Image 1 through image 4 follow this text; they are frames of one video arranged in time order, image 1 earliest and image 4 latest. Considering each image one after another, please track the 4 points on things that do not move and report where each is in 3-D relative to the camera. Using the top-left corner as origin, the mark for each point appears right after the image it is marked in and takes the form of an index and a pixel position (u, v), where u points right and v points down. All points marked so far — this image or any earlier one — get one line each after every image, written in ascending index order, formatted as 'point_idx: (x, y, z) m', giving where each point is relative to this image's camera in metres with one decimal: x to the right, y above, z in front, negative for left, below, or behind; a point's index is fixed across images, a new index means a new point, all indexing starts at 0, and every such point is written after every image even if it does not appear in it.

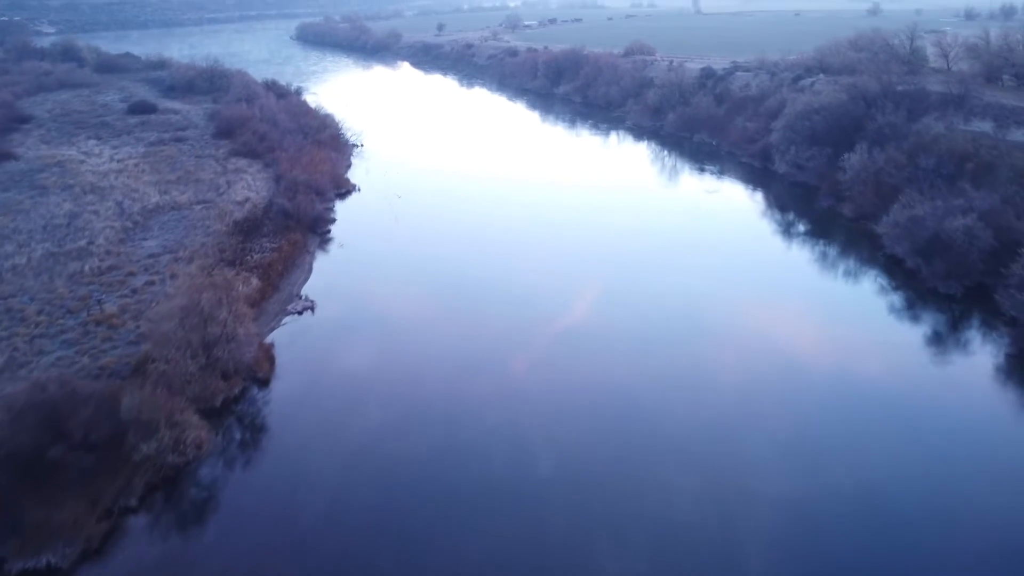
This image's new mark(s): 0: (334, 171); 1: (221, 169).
0: (-3.7, +2.5, +16.5) m
1: (-5.7, +2.3, +15.5) m
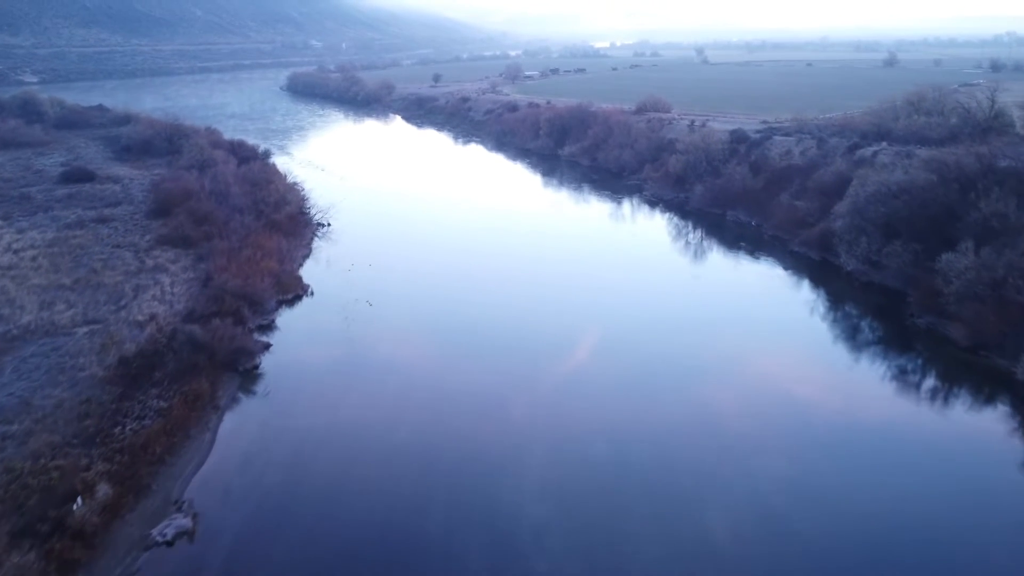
0: (-3.8, +0.4, +13.1) m
1: (-5.8, +0.3, +12.2) m
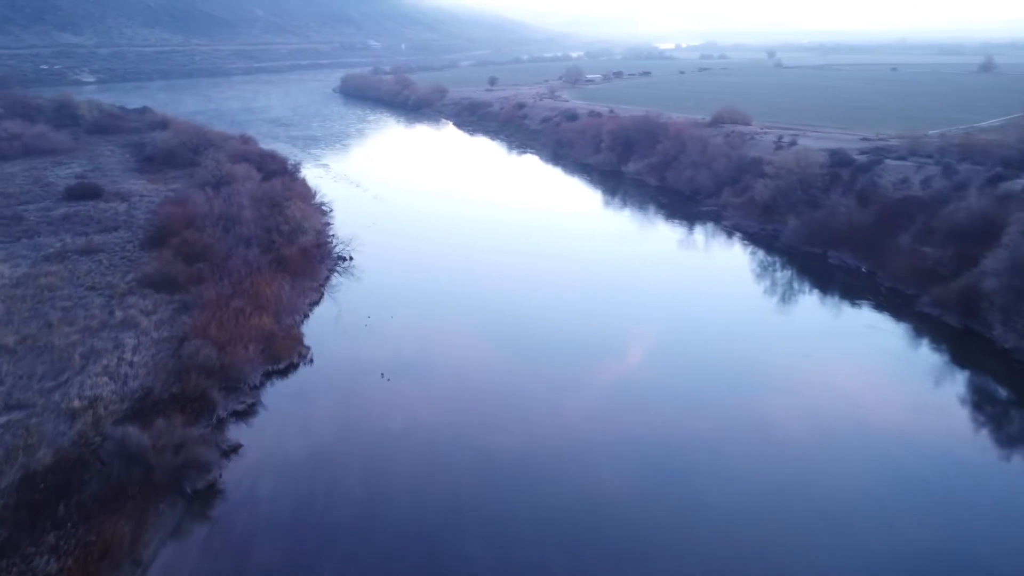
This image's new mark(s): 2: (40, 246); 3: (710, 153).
0: (-3.1, -0.4, +10.7) m
1: (-5.2, -0.4, +9.9) m
2: (-7.9, +0.7, +13.2) m
3: (+4.8, +3.3, +19.2) m
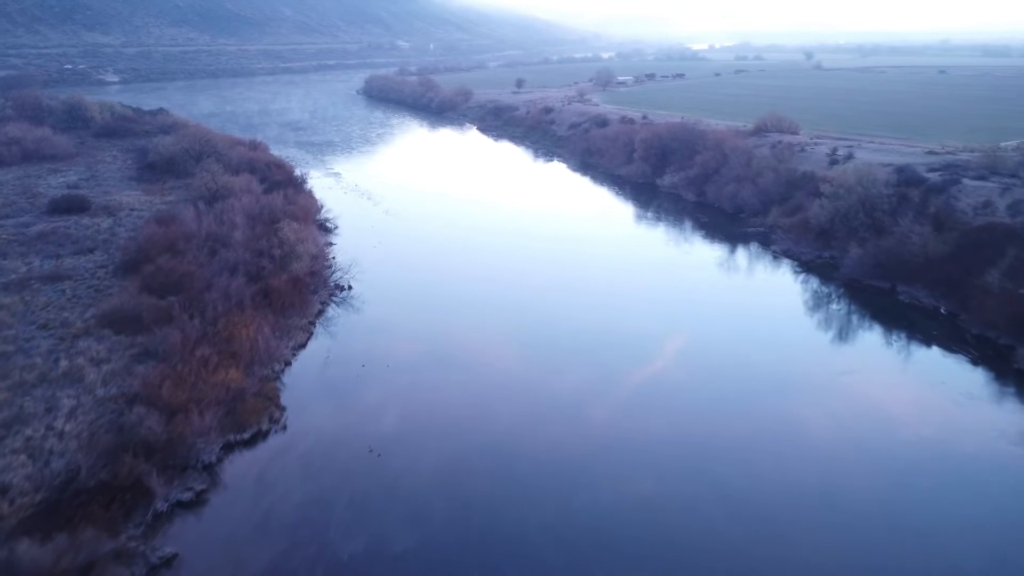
0: (-2.9, -0.9, +9.1) m
1: (-5.0, -0.9, +8.4) m
2: (-7.6, +0.3, +11.8) m
3: (+5.3, +2.7, +17.3) m
